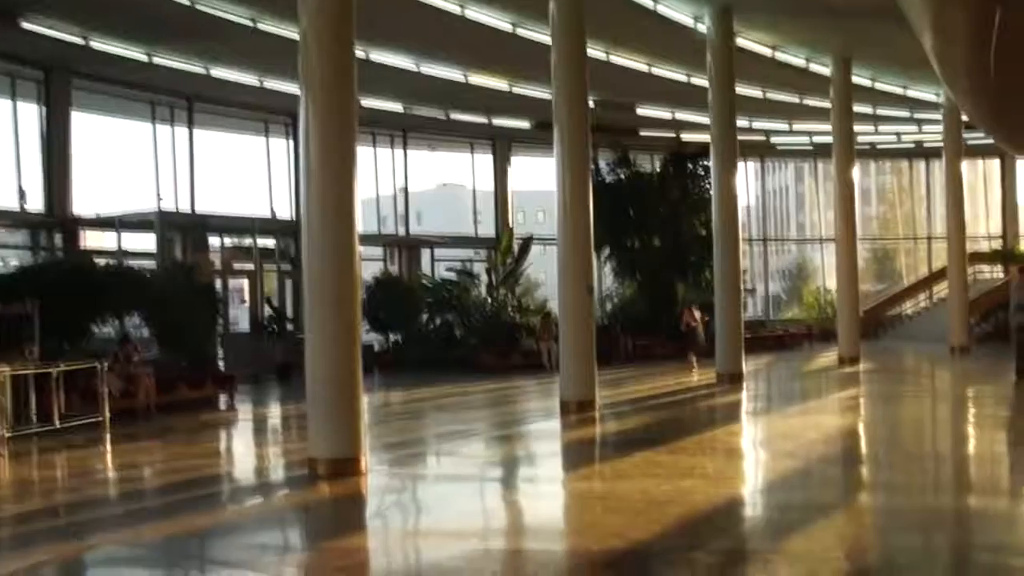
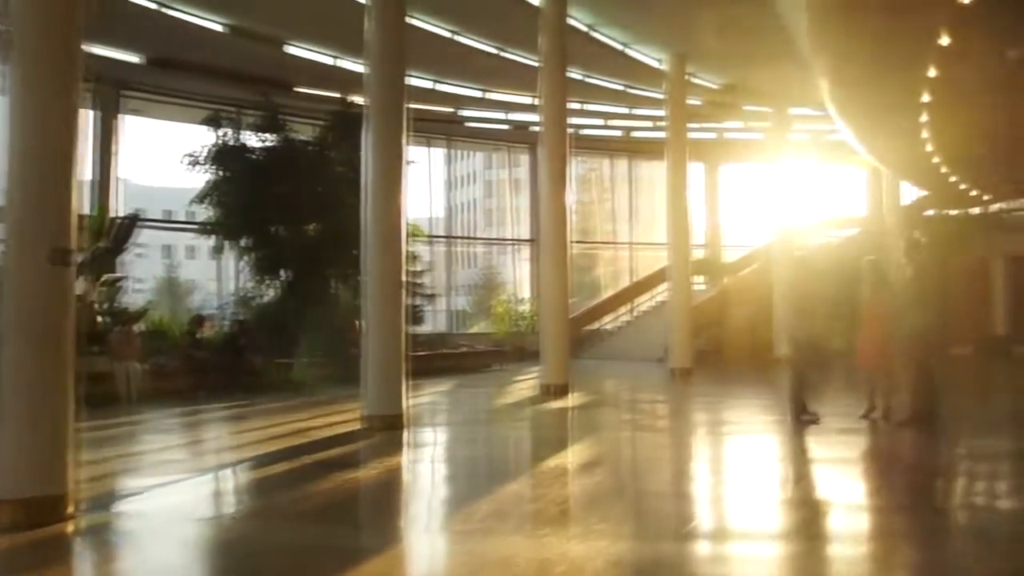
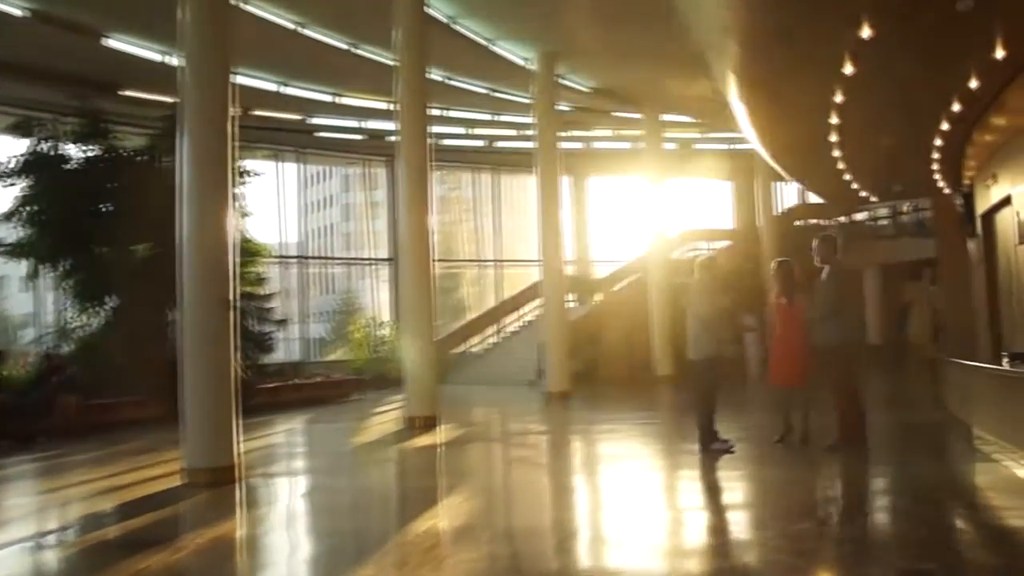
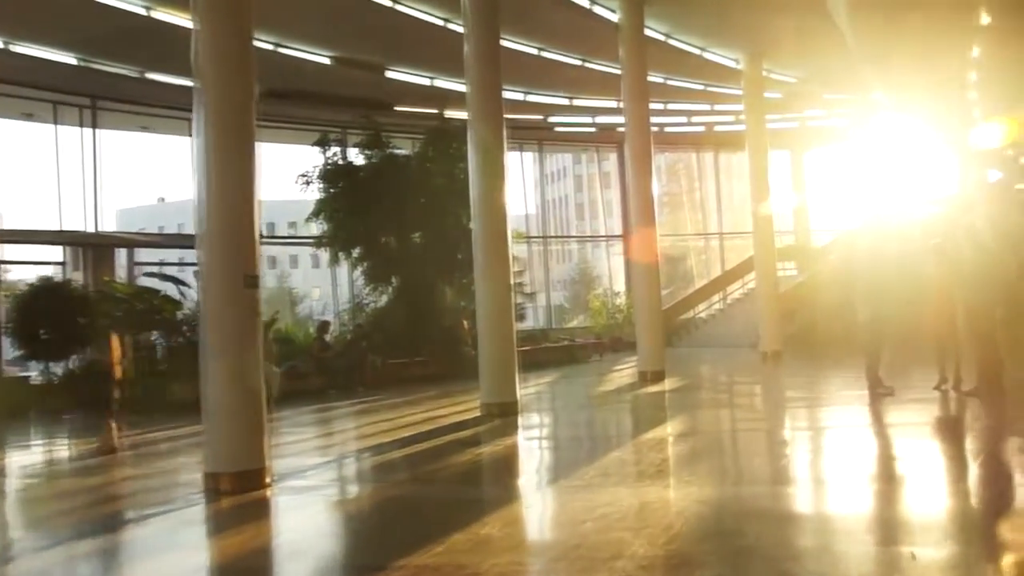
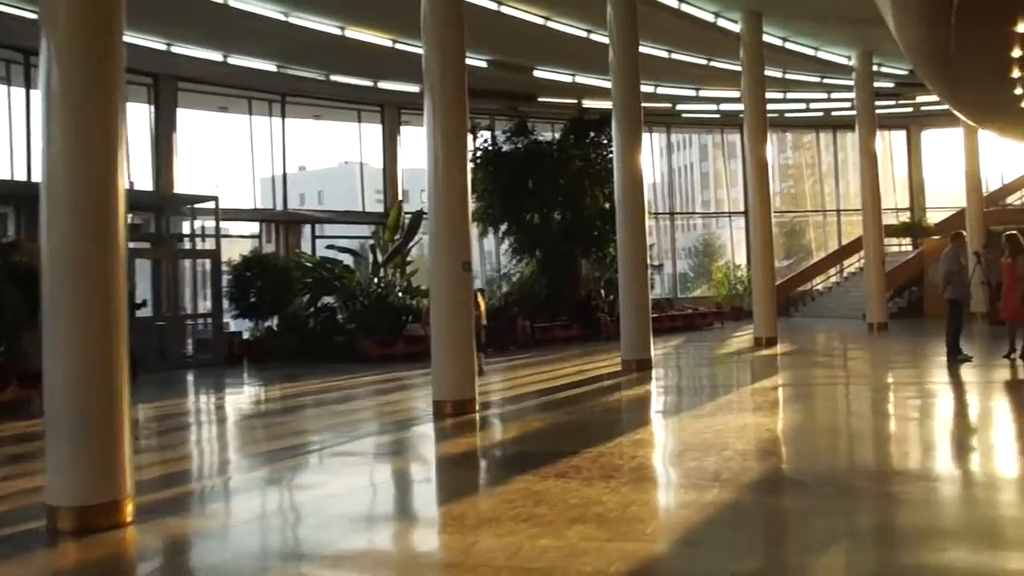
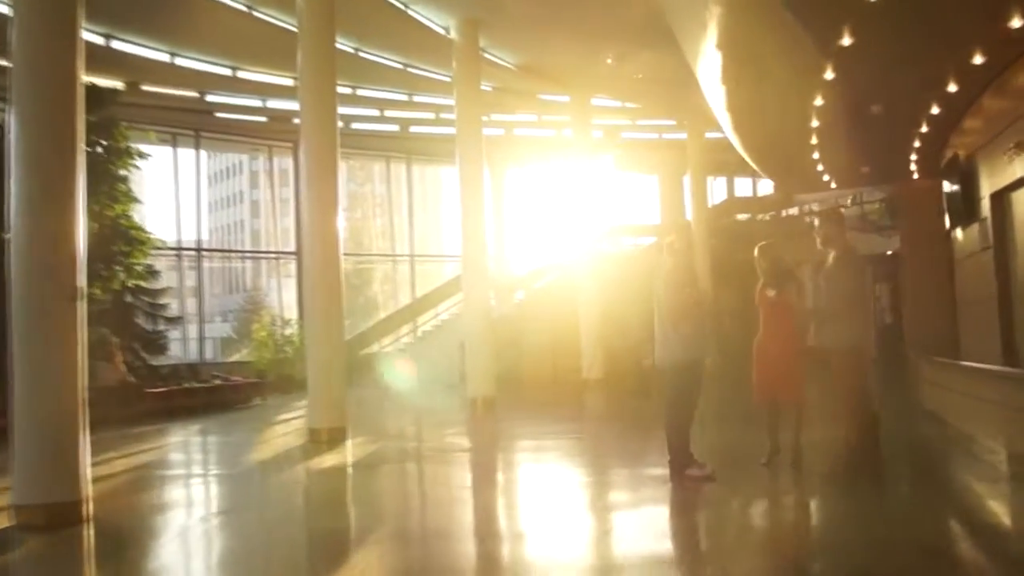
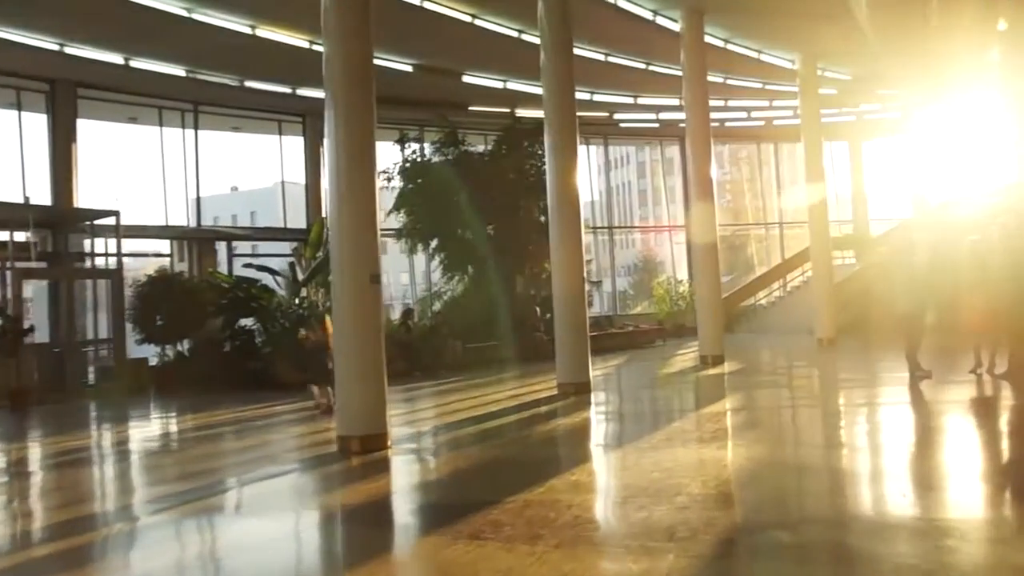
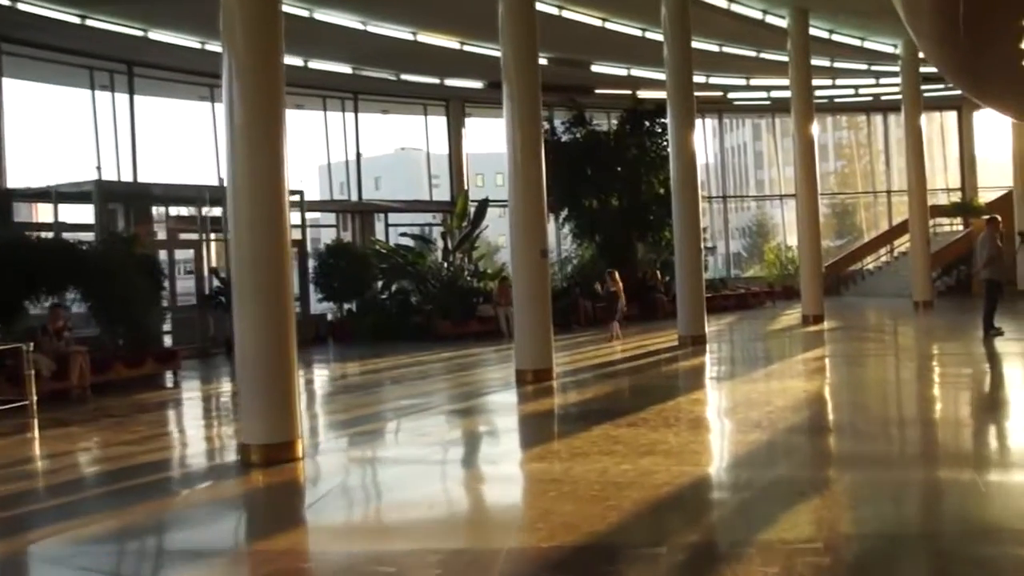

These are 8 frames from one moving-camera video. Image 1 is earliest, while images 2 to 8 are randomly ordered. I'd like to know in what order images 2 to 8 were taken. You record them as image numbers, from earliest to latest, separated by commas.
8, 5, 7, 4, 2, 3, 6
